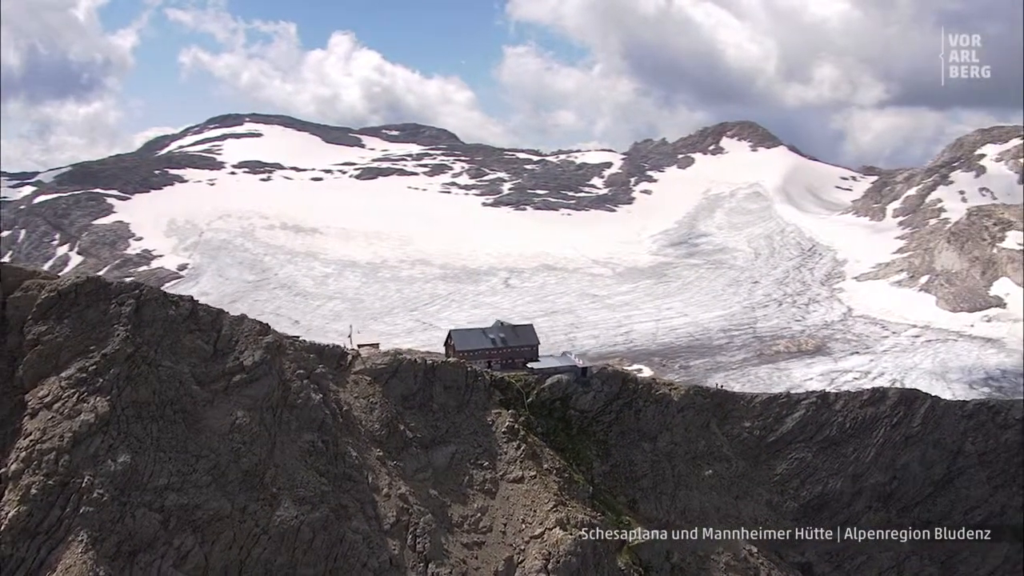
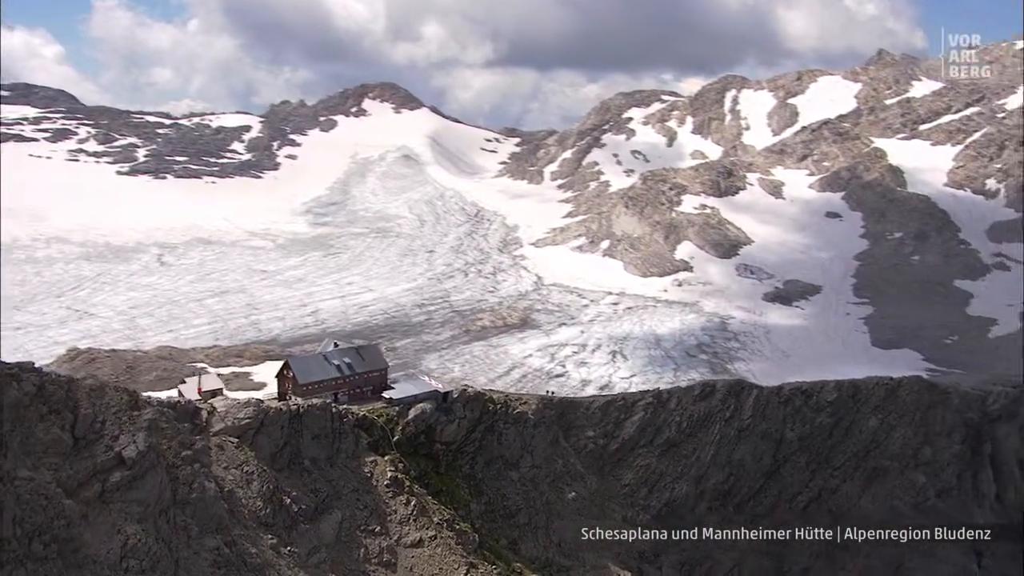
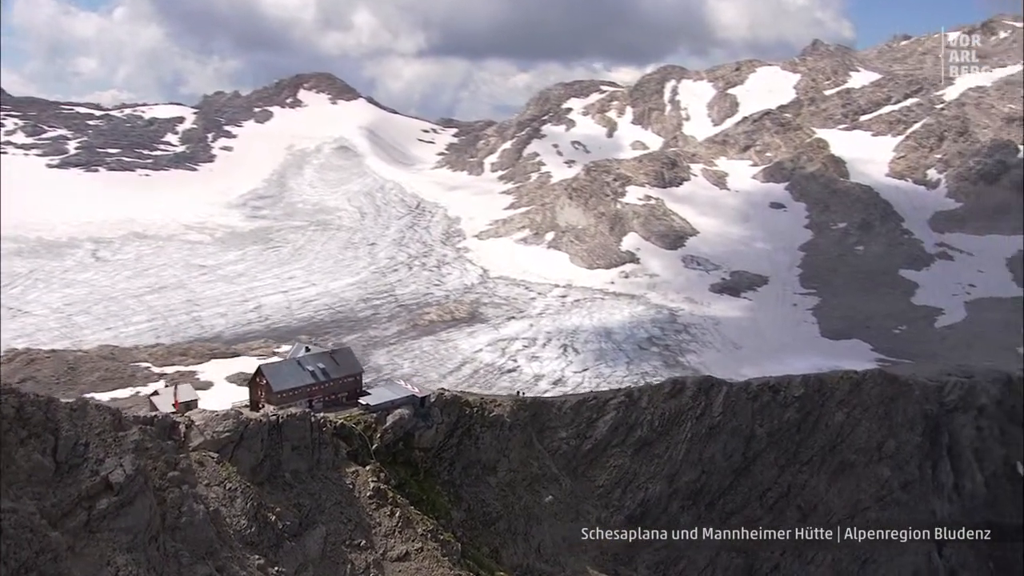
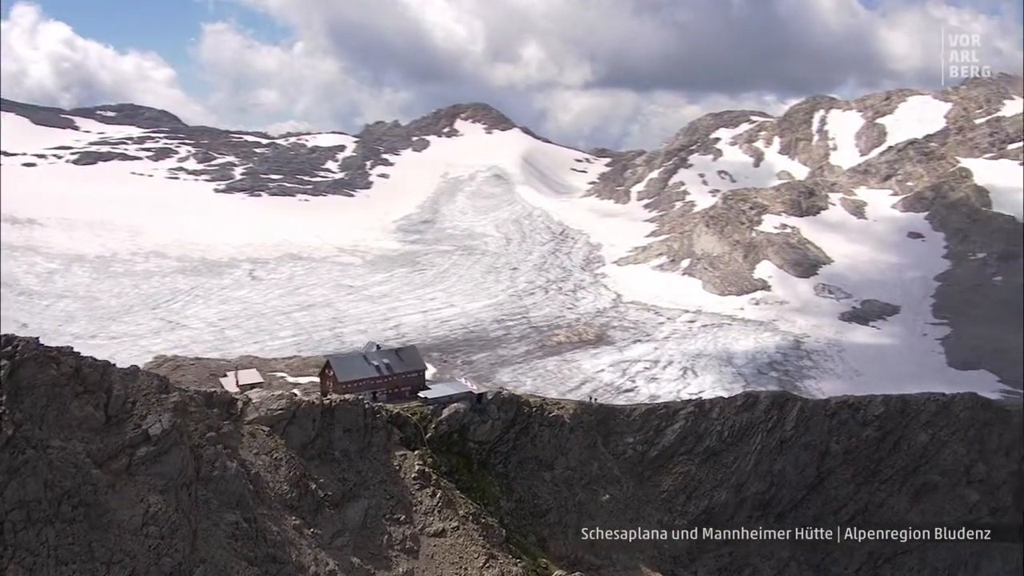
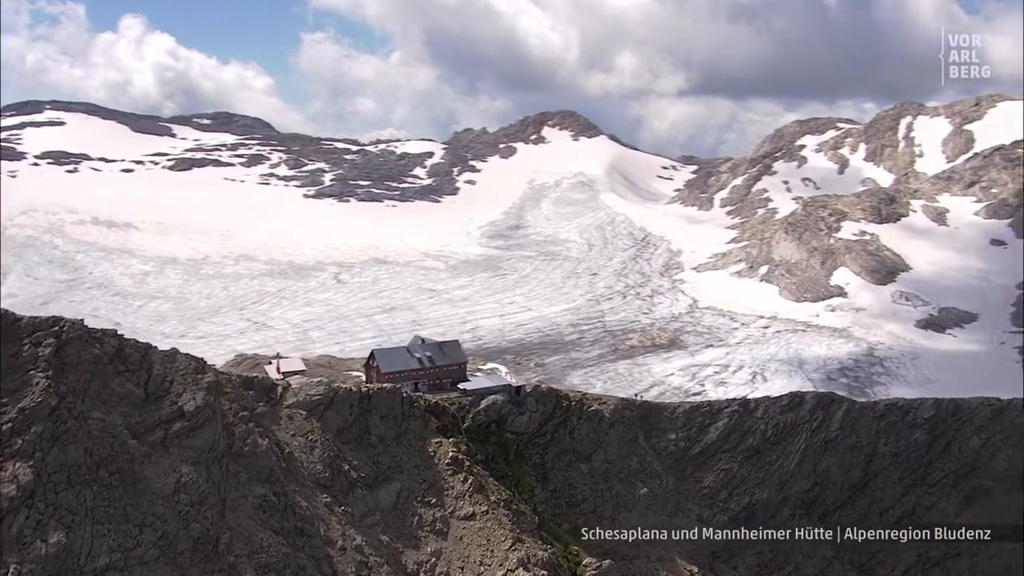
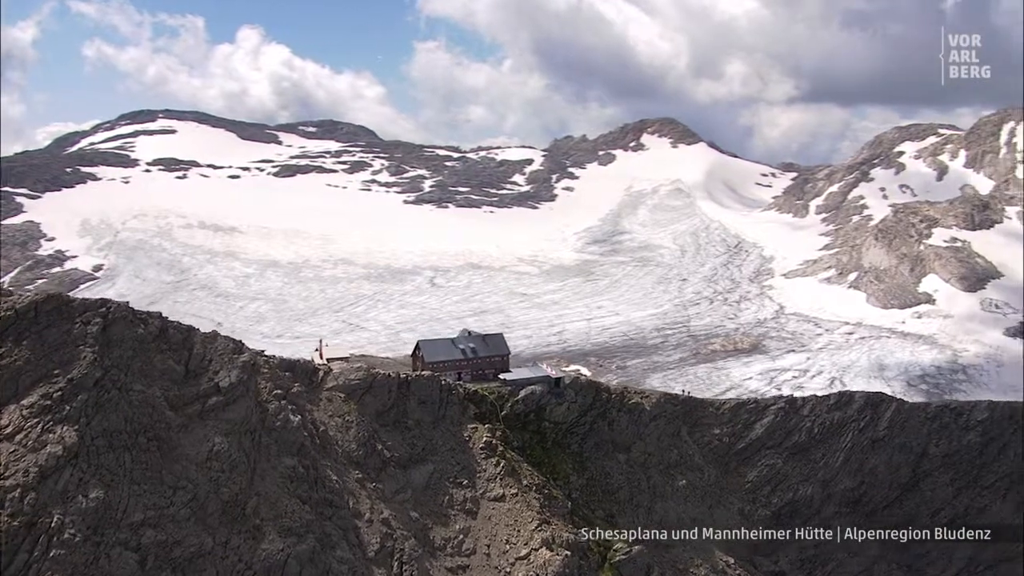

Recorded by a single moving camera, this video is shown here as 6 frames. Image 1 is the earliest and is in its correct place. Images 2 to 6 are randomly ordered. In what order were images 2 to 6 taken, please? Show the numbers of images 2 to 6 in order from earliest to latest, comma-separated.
6, 5, 4, 2, 3
